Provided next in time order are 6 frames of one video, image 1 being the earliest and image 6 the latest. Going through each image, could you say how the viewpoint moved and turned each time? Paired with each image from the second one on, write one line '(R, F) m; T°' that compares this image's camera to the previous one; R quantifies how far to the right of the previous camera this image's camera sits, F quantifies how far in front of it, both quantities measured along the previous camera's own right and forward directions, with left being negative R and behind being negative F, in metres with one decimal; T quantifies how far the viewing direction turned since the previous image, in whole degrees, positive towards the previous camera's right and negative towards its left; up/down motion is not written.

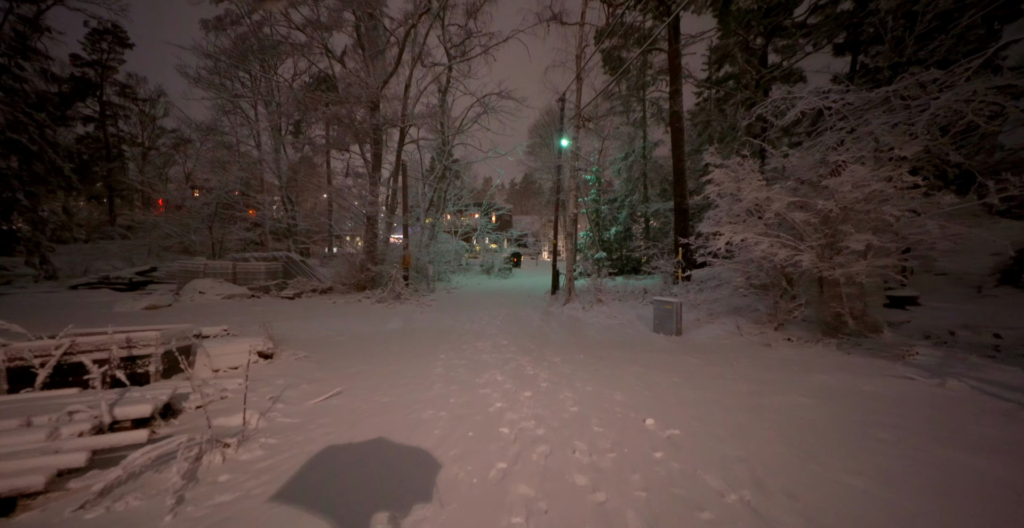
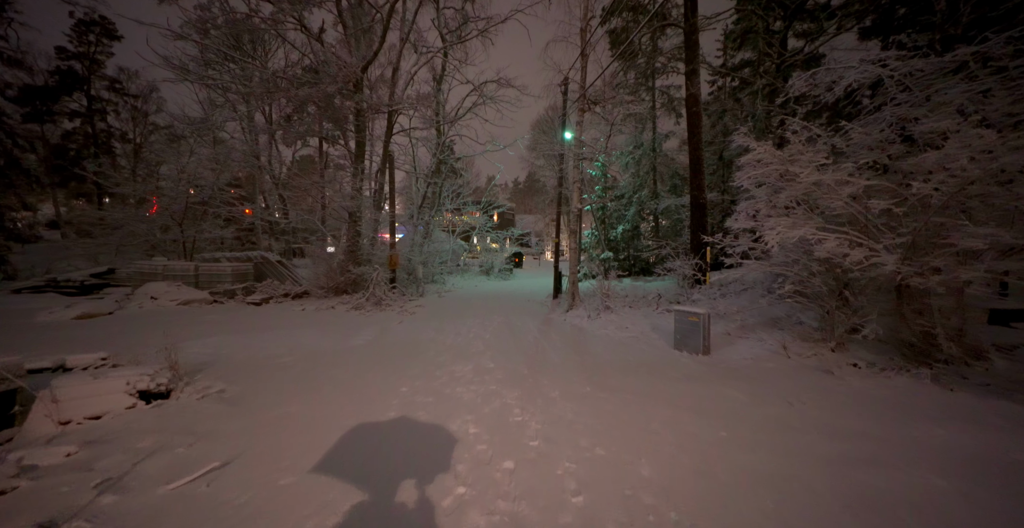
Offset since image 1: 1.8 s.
(+0.2, +1.3) m; -1°
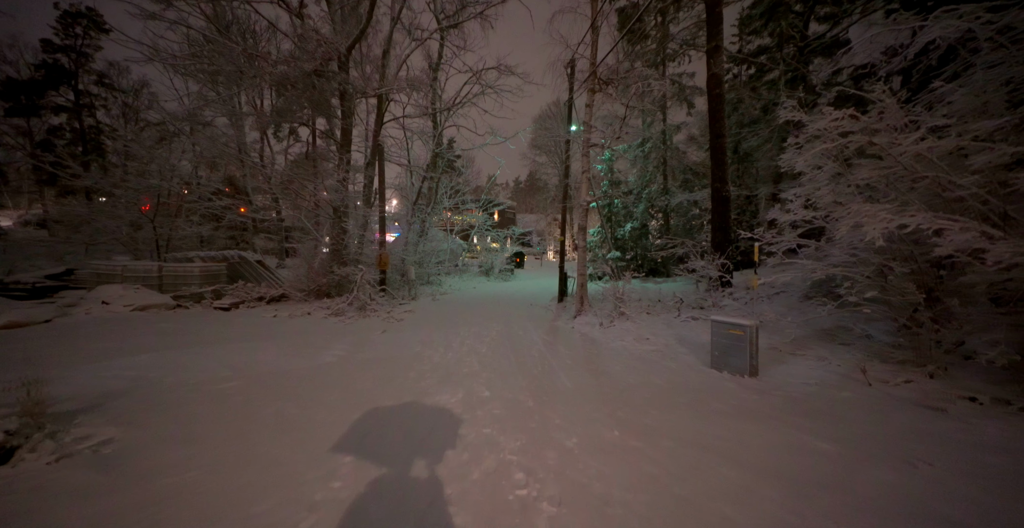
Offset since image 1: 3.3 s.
(0.0, +1.1) m; 0°
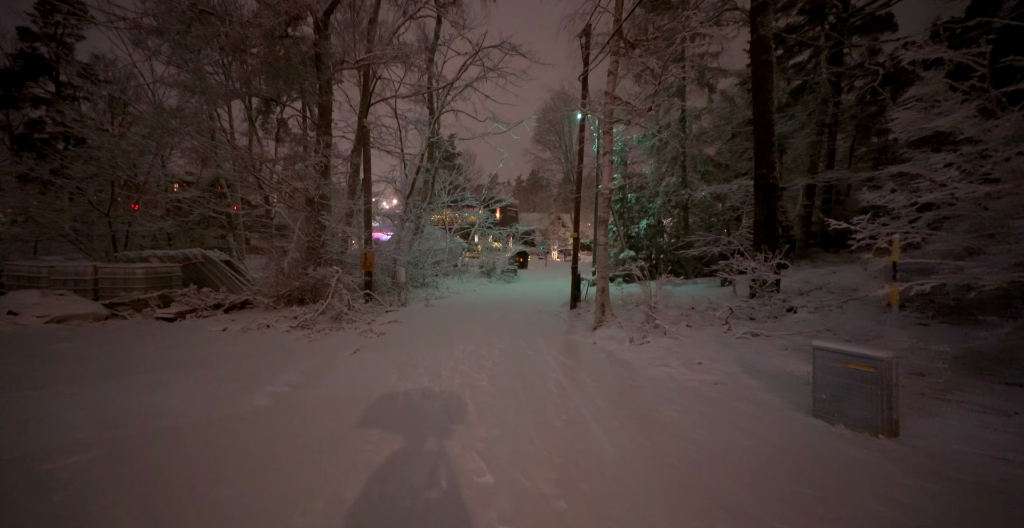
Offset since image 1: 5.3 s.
(-0.1, +1.6) m; 0°
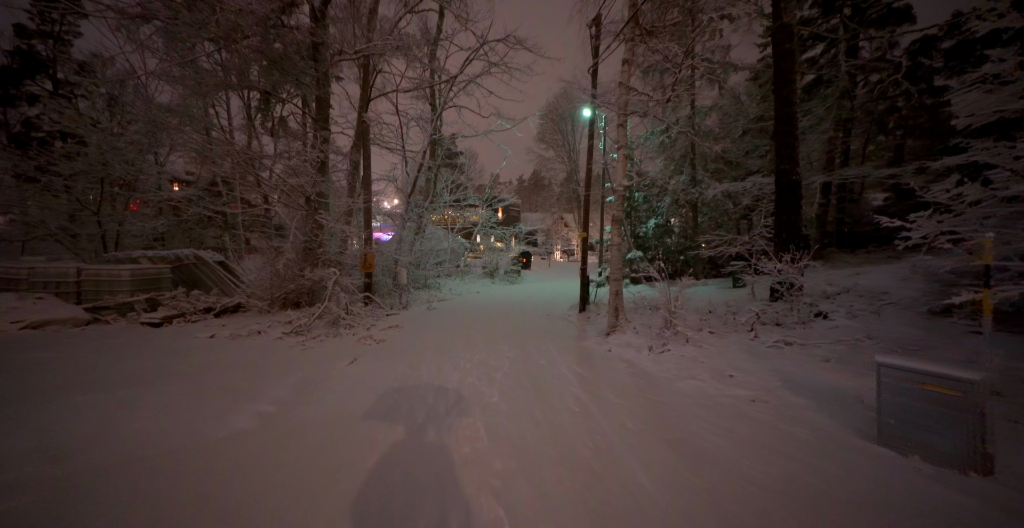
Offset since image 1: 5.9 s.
(-0.1, +0.5) m; 0°
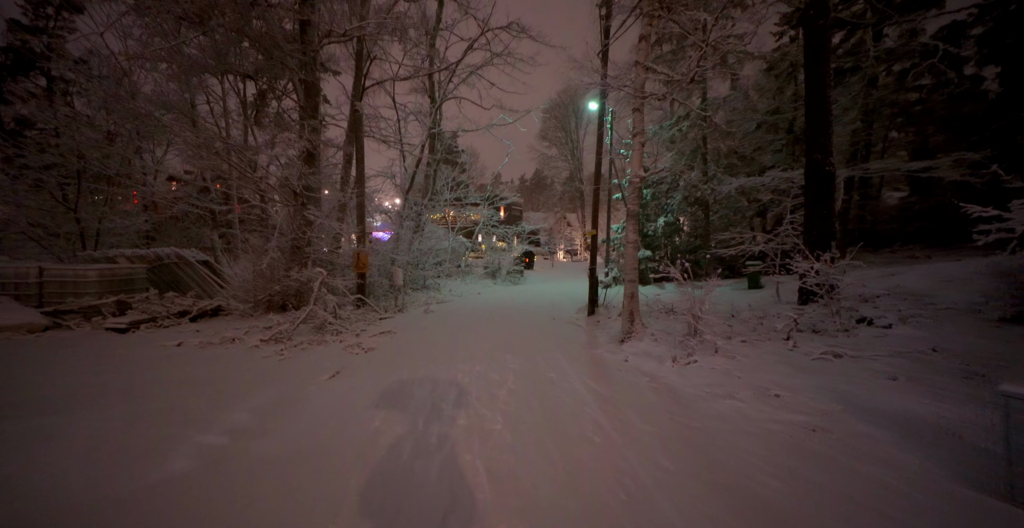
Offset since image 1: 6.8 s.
(0.0, +0.7) m; 0°
